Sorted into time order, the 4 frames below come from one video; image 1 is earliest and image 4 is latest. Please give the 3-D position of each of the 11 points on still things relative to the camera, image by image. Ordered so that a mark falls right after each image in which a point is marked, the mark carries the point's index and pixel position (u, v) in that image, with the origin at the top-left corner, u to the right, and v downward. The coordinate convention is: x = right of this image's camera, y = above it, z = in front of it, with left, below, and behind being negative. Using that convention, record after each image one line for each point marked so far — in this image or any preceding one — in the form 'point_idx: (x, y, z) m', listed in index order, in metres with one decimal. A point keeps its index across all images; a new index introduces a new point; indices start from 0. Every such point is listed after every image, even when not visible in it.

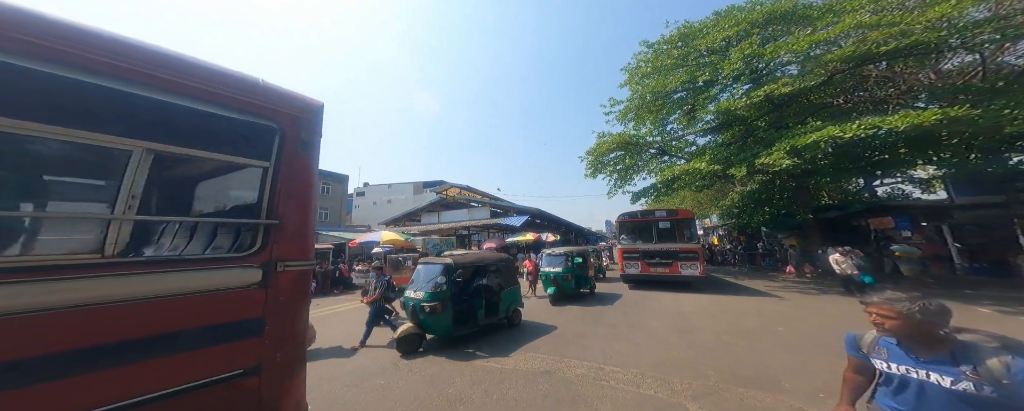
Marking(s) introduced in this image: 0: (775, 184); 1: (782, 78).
0: (+13.3, +1.1, +15.1) m
1: (+13.0, +6.1, +14.6) m
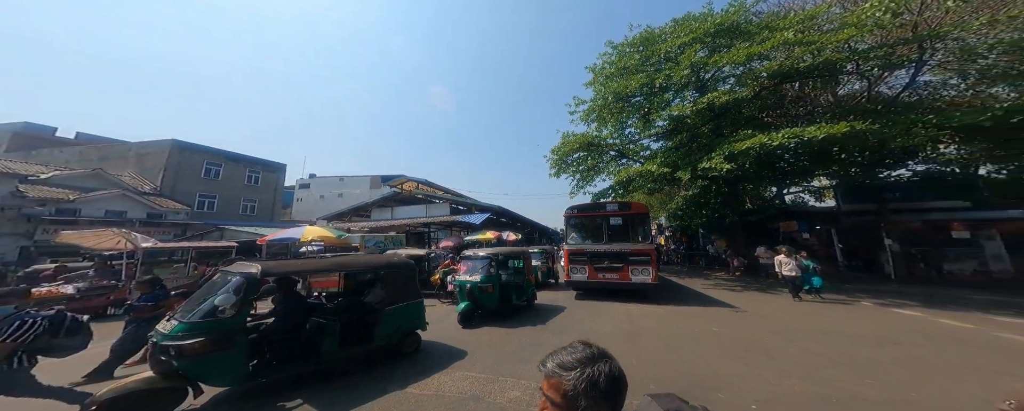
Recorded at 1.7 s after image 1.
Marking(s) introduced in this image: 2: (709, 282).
0: (+11.0, +0.9, +15.9) m
1: (+10.9, +5.9, +15.3) m
2: (+10.0, -3.9, +15.2) m
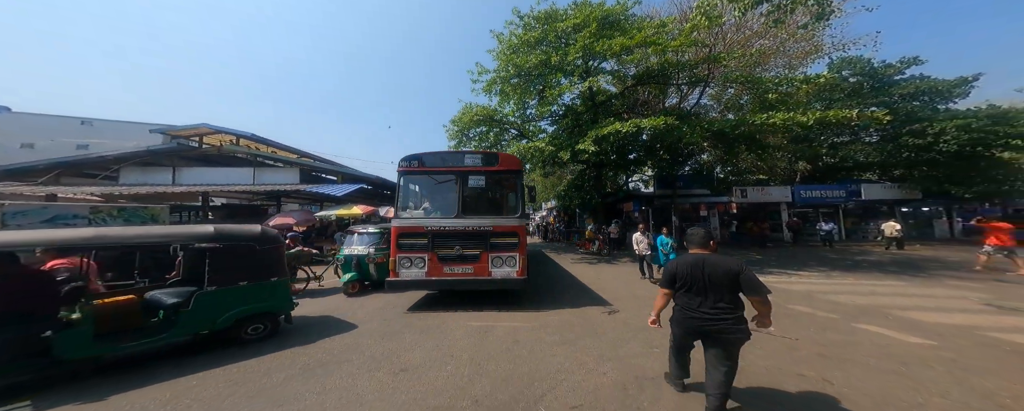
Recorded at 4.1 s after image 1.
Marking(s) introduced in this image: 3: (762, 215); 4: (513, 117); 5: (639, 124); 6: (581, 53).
0: (+4.1, +2.0, +16.3) m
1: (+4.4, +6.9, +15.3) m
2: (+3.1, -2.8, +15.6) m
3: (+16.7, -0.6, +19.7) m
4: (+0.1, +5.1, +17.0) m
5: (+5.5, +3.6, +12.9) m
6: (+3.5, +8.4, +15.5) m
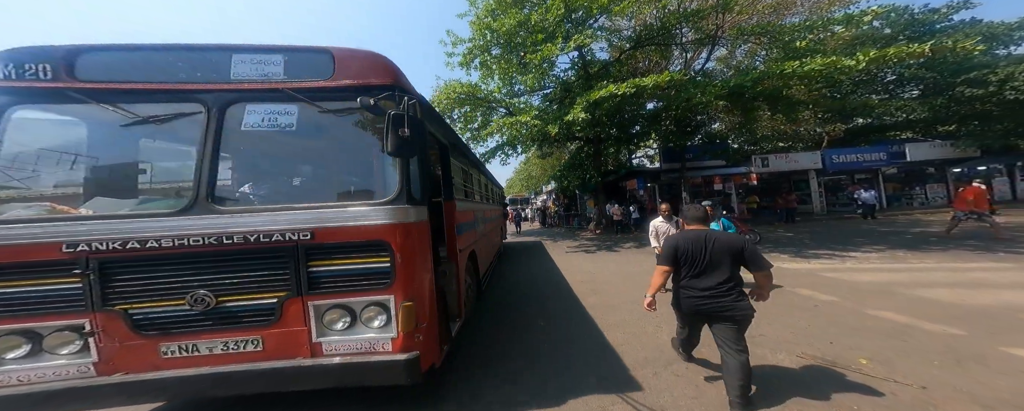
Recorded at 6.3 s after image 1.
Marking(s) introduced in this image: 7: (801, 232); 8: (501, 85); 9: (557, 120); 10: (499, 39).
0: (+3.5, +2.9, +14.4) m
1: (+3.5, +7.8, +13.3) m
2: (+2.7, -1.9, +14.0) m
3: (+16.2, +1.2, +17.6) m
4: (-0.7, +5.8, +15.1) m
5: (+4.7, +4.5, +11.0) m
6: (+2.5, +9.3, +13.4) m
7: (+10.3, -0.9, +10.4) m
8: (-1.4, +6.9, +16.0) m
9: (+1.8, +3.7, +12.6) m
10: (-1.4, +8.9, +14.8) m
